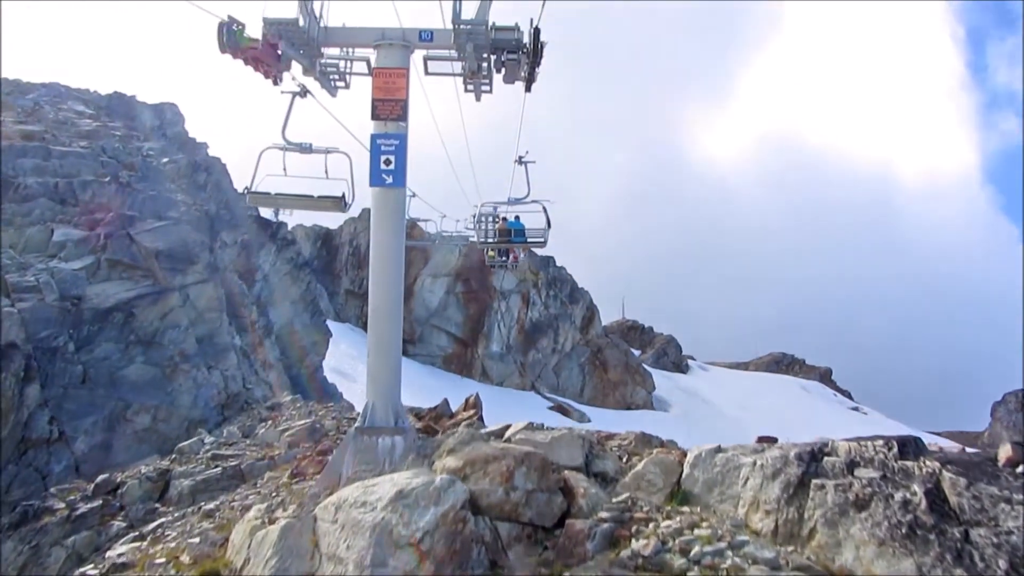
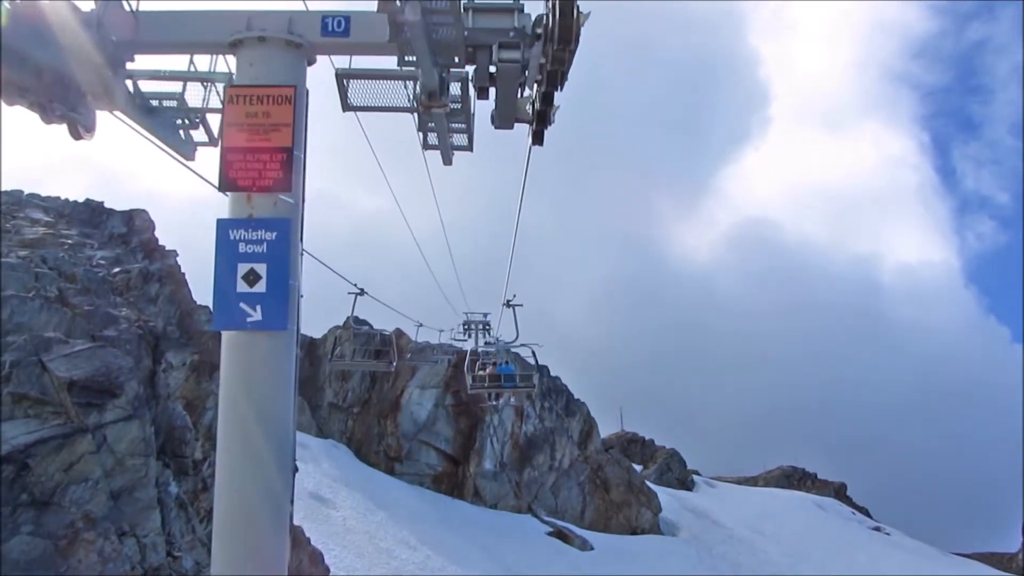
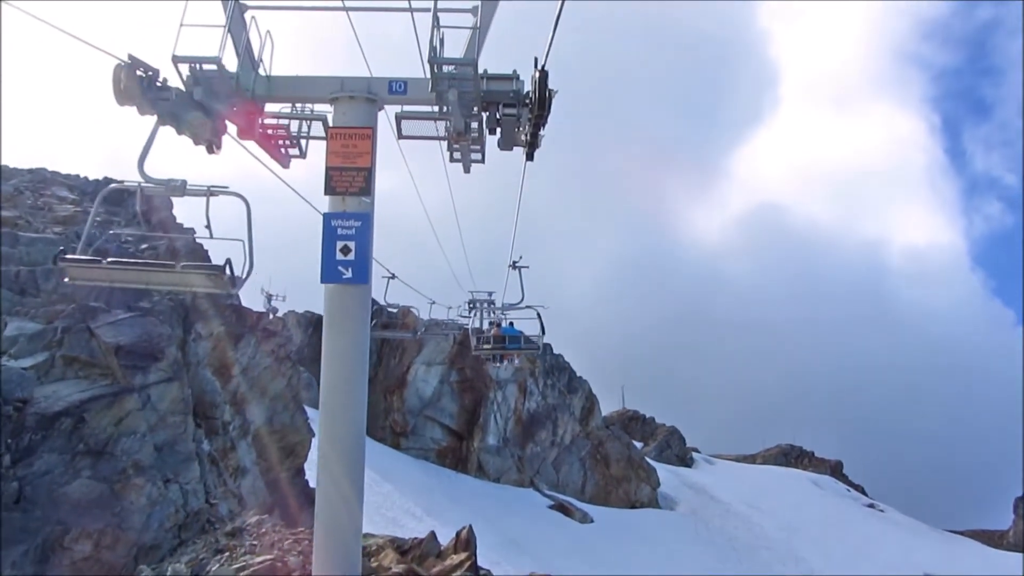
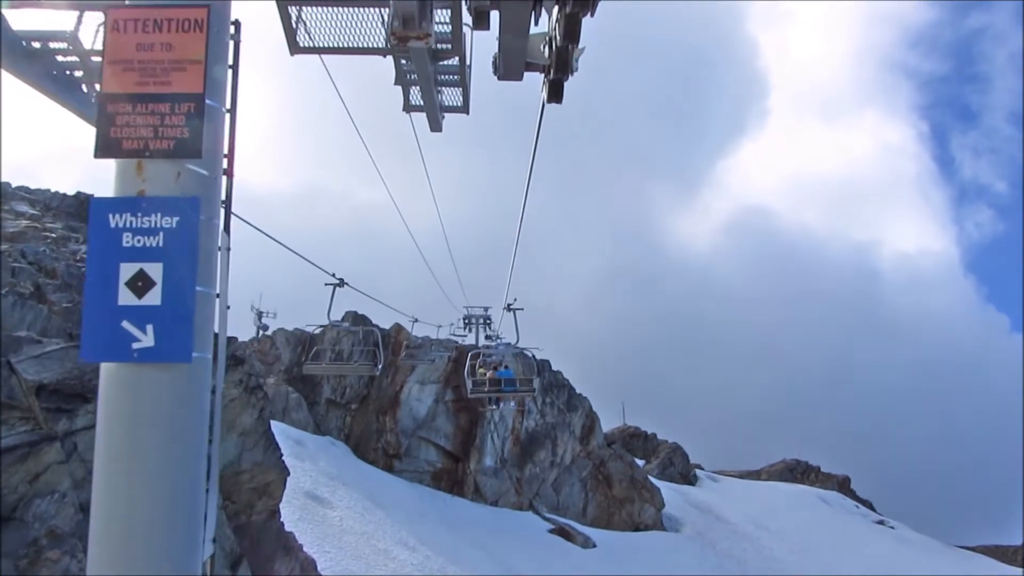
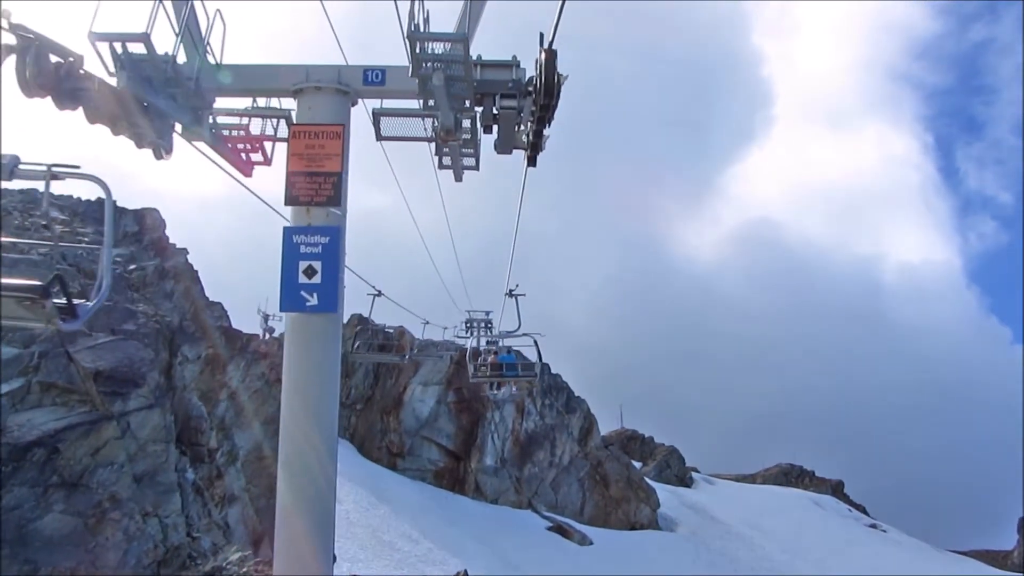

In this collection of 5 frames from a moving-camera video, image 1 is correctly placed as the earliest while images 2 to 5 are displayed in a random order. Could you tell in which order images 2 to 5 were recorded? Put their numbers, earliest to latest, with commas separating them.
3, 5, 2, 4
